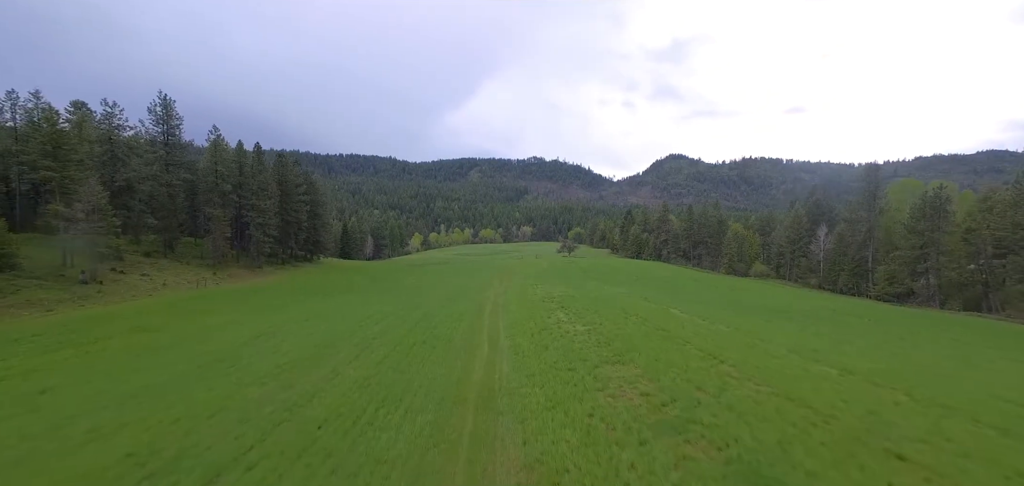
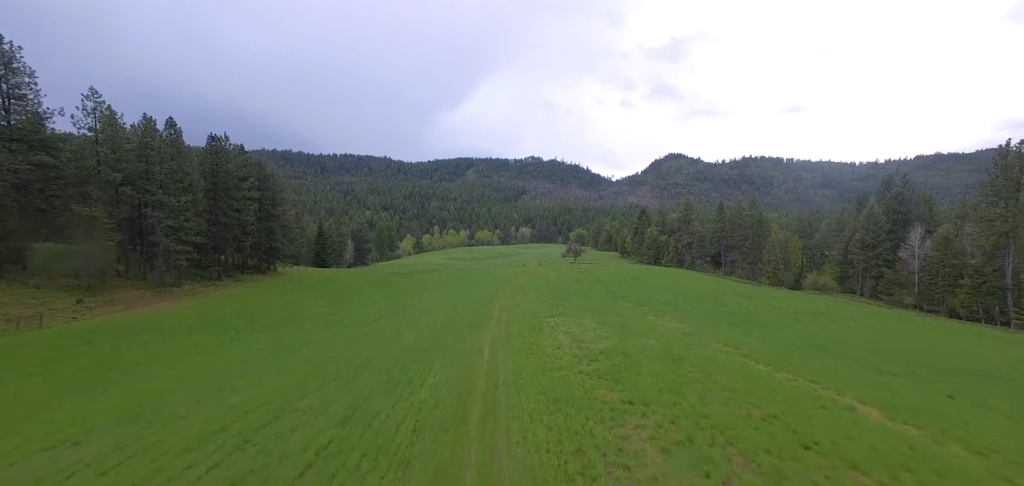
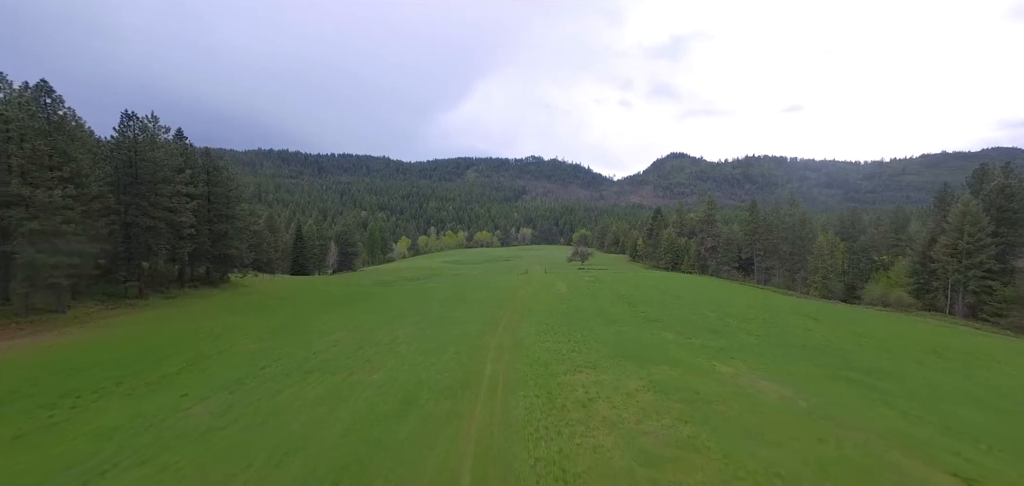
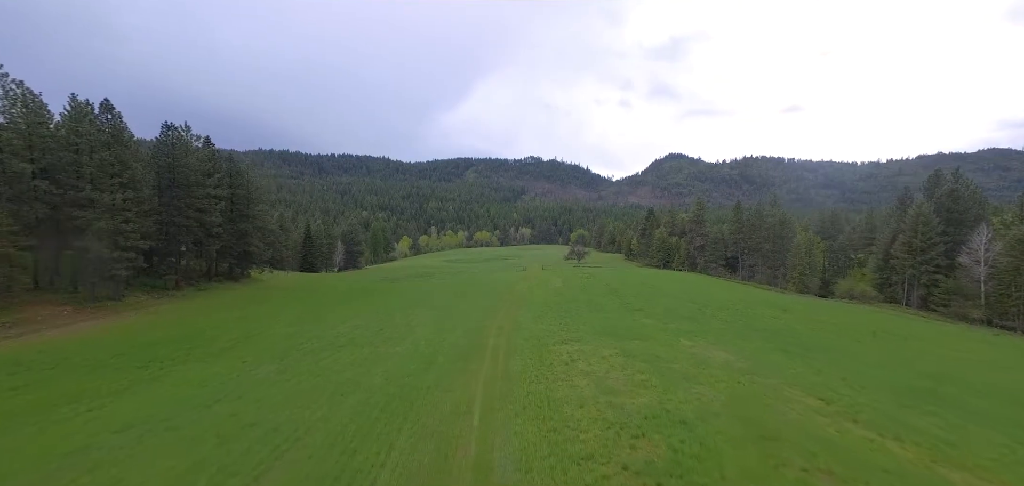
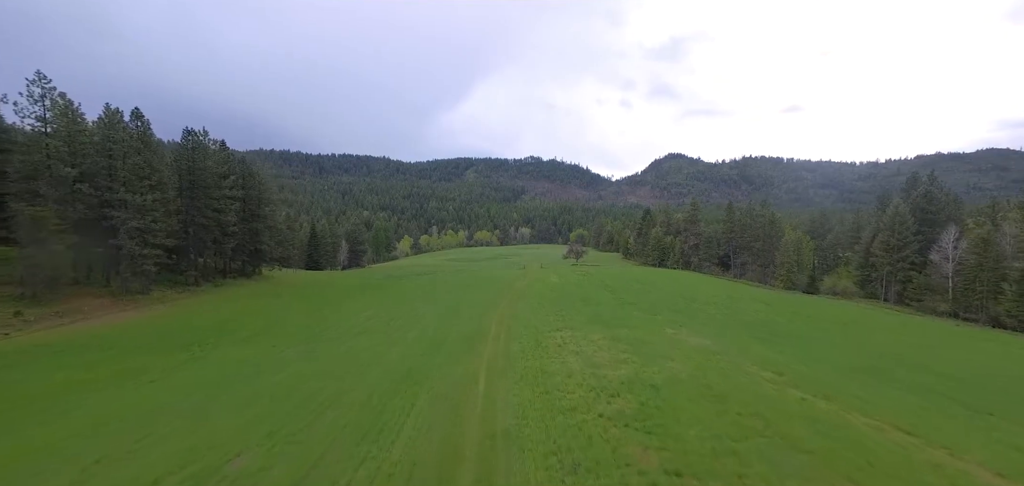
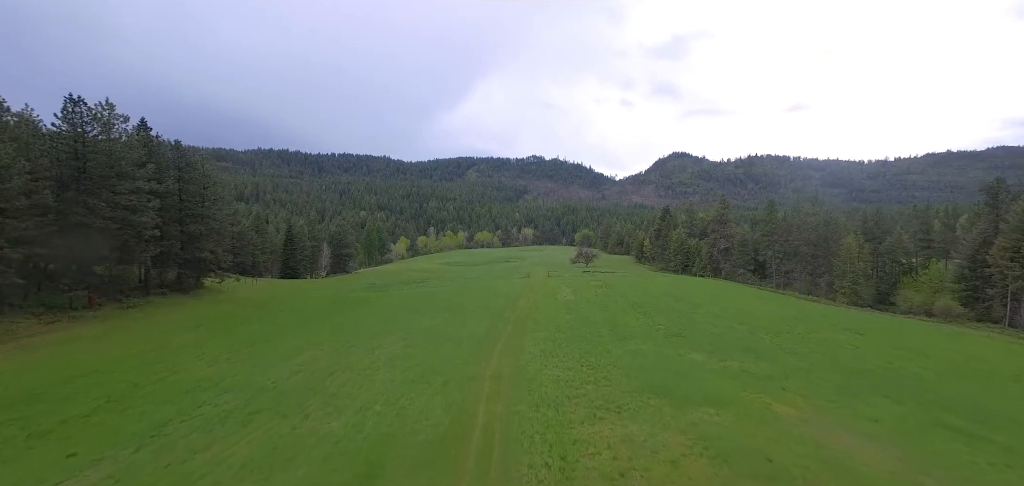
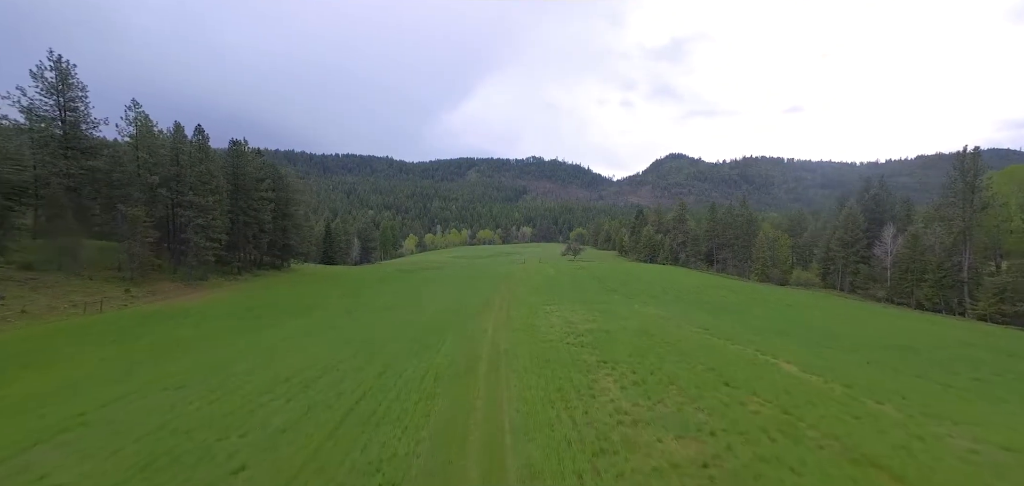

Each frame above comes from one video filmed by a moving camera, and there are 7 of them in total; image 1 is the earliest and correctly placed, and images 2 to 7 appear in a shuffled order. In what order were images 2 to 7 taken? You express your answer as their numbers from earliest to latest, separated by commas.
7, 2, 5, 4, 3, 6
